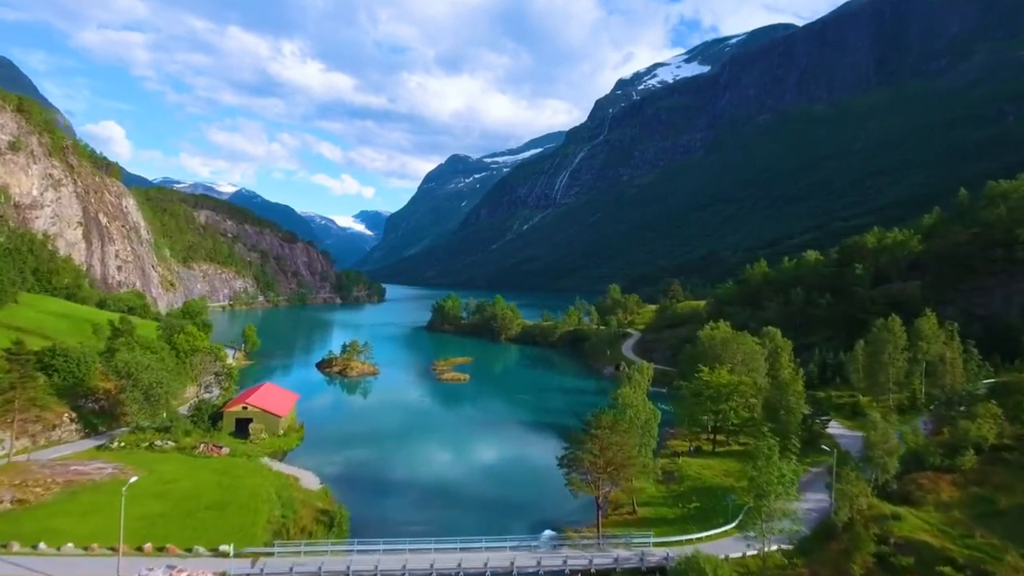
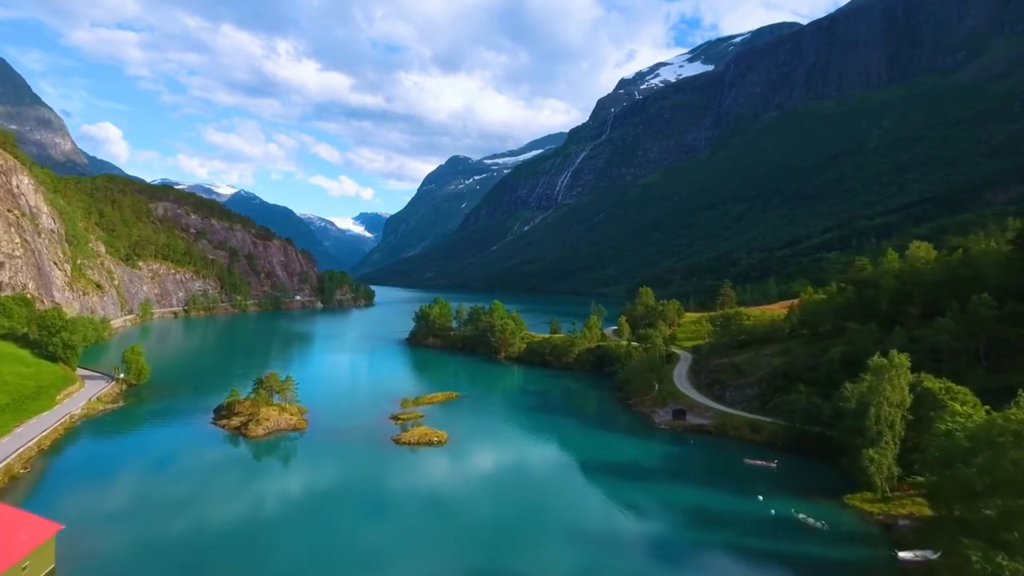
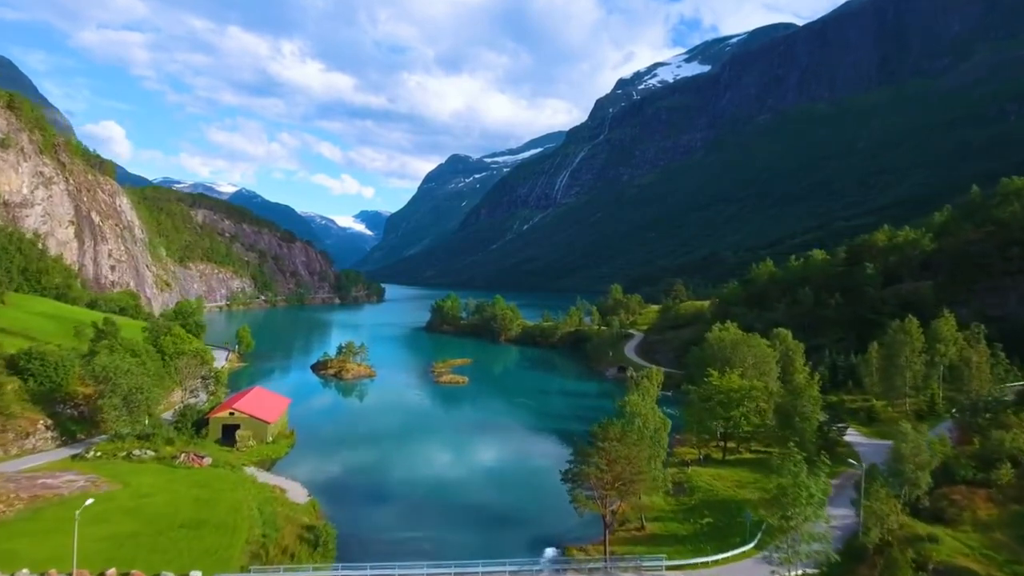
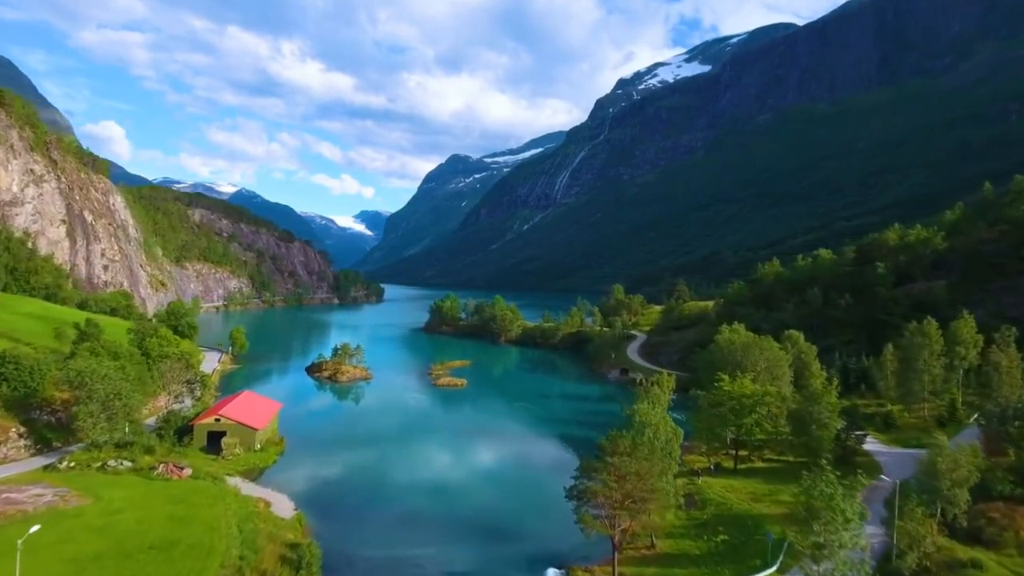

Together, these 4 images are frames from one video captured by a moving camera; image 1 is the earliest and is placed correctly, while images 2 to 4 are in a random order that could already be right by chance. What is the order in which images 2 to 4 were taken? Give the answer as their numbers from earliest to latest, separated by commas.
3, 4, 2
